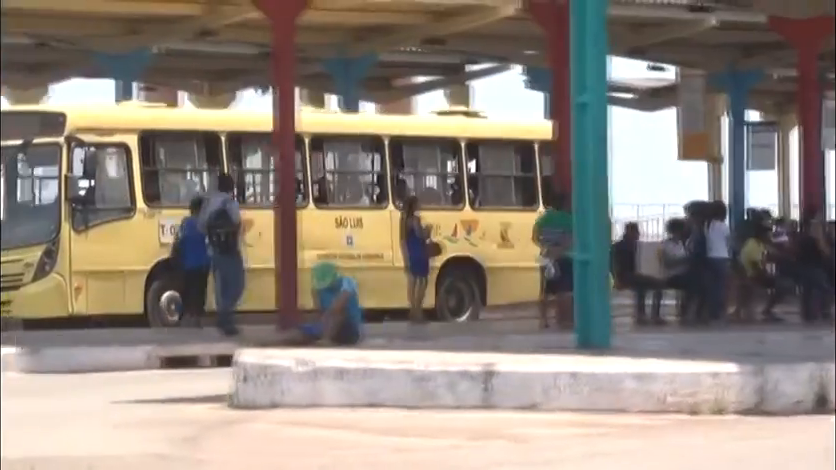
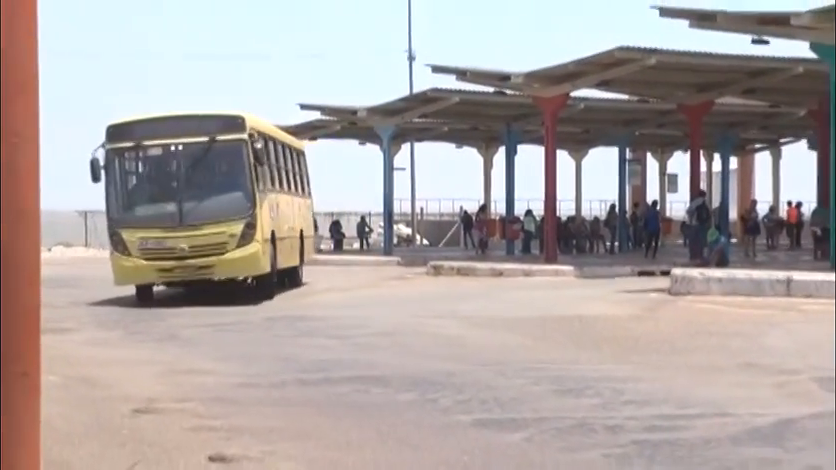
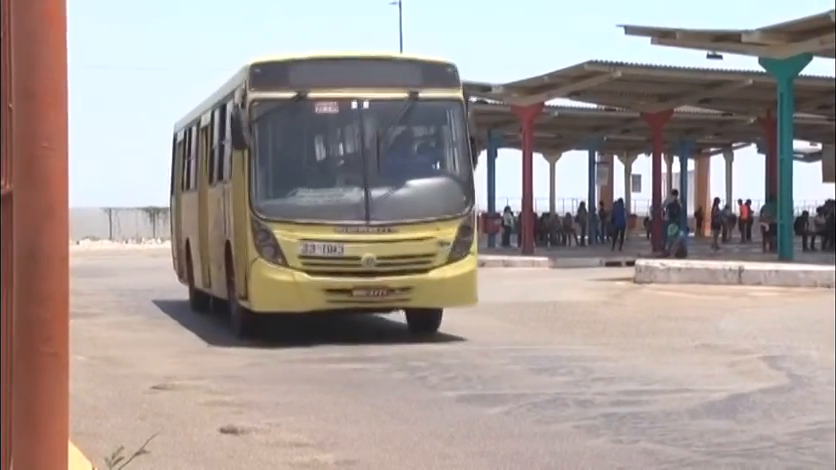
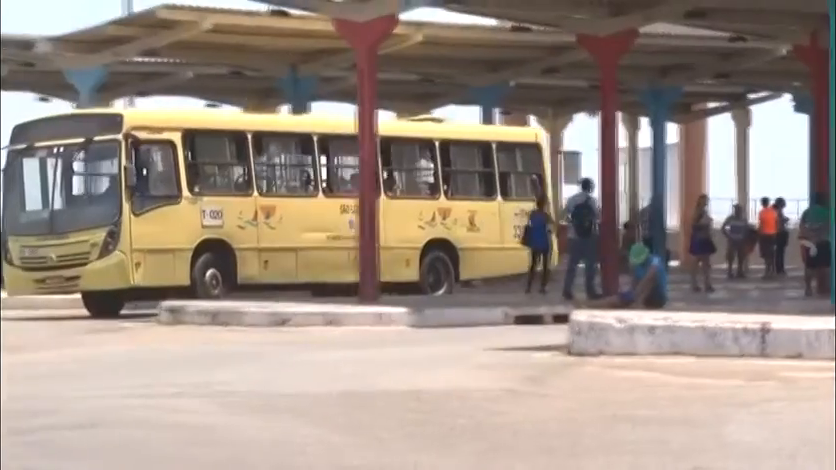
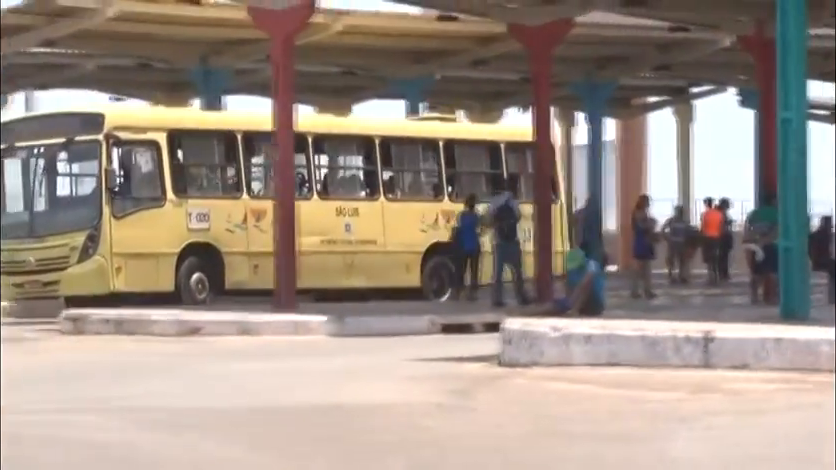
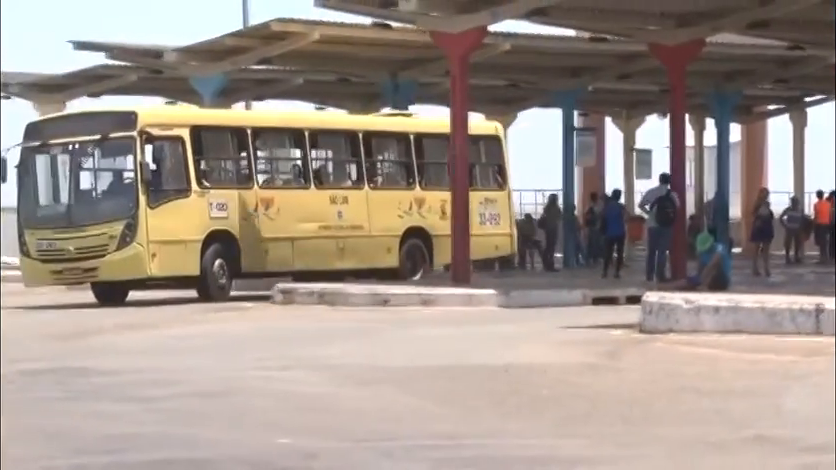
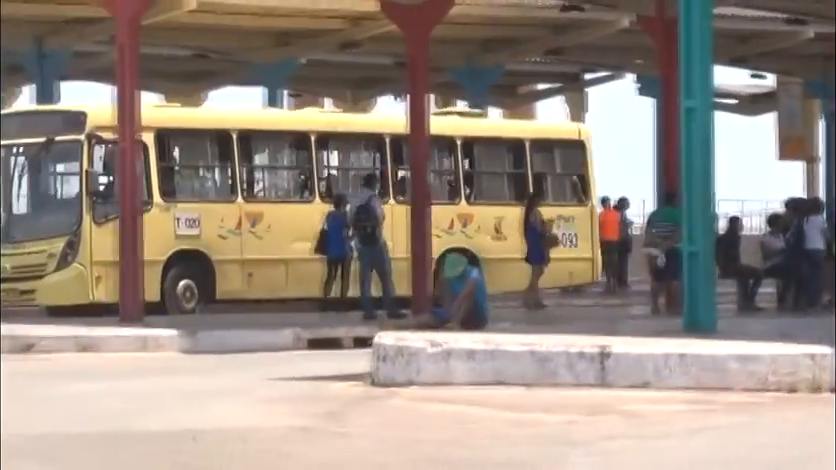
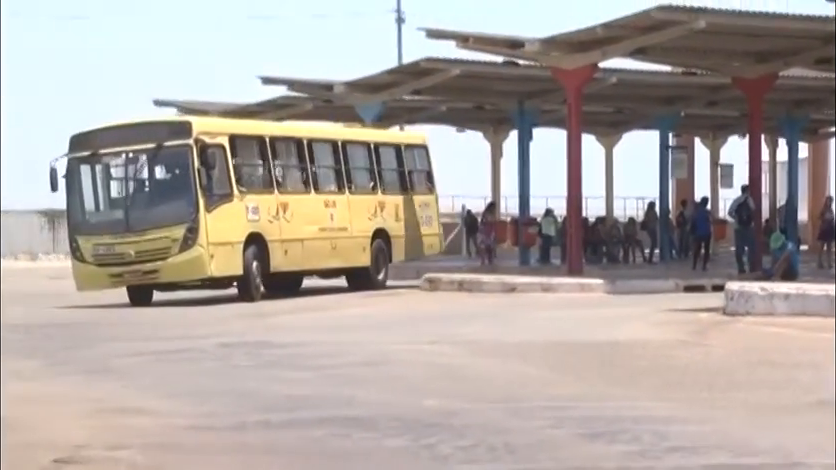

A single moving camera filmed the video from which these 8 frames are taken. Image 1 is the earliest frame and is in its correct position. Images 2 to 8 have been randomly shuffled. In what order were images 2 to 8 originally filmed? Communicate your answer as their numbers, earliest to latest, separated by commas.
7, 5, 4, 6, 8, 2, 3
